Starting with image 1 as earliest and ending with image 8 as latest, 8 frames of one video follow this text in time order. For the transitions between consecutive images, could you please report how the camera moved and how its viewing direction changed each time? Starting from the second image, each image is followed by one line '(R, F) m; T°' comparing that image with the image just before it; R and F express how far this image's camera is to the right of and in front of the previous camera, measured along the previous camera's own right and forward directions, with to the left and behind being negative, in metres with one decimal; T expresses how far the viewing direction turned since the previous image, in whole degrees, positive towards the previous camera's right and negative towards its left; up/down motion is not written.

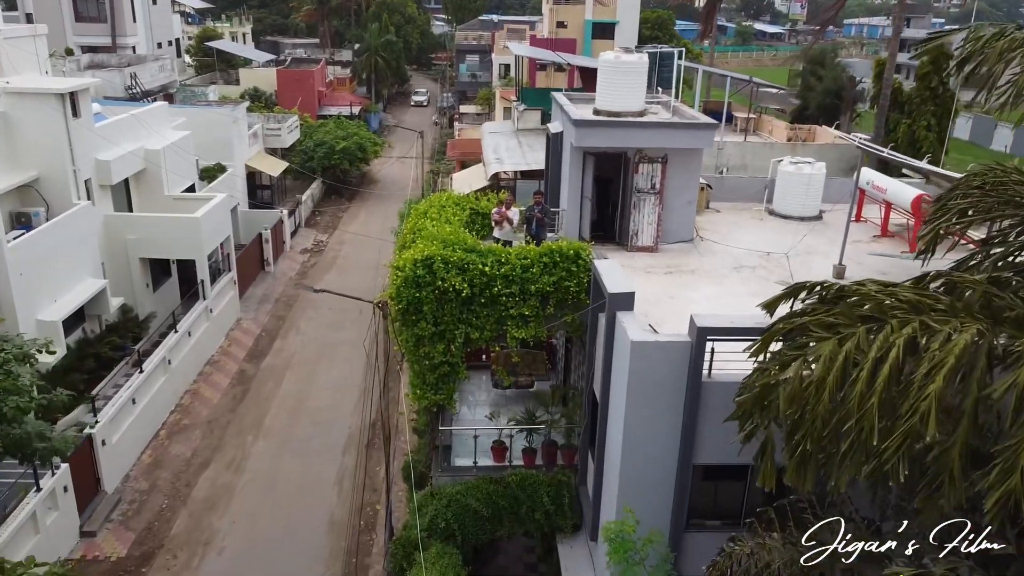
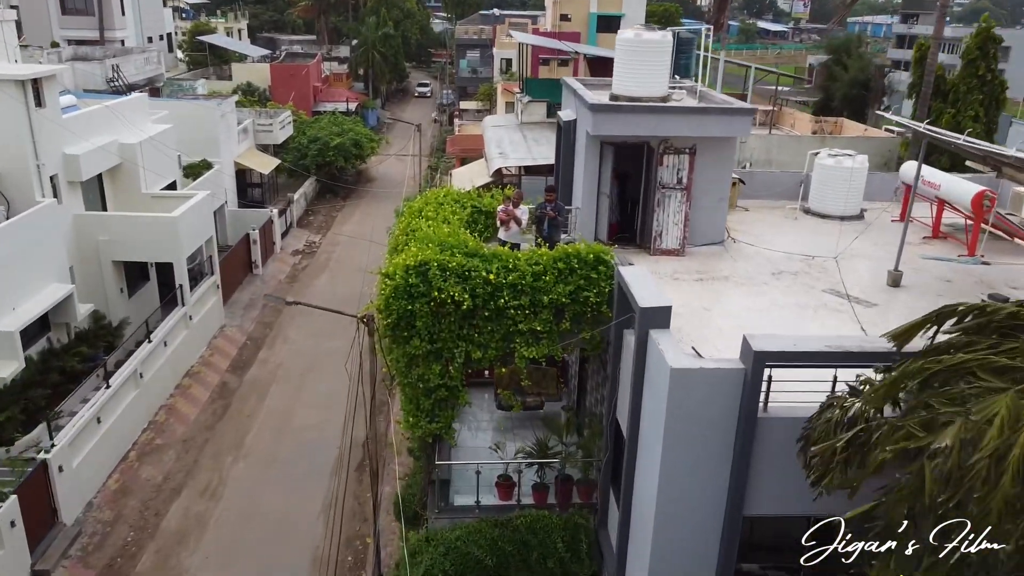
(-0.1, +1.9) m; 0°
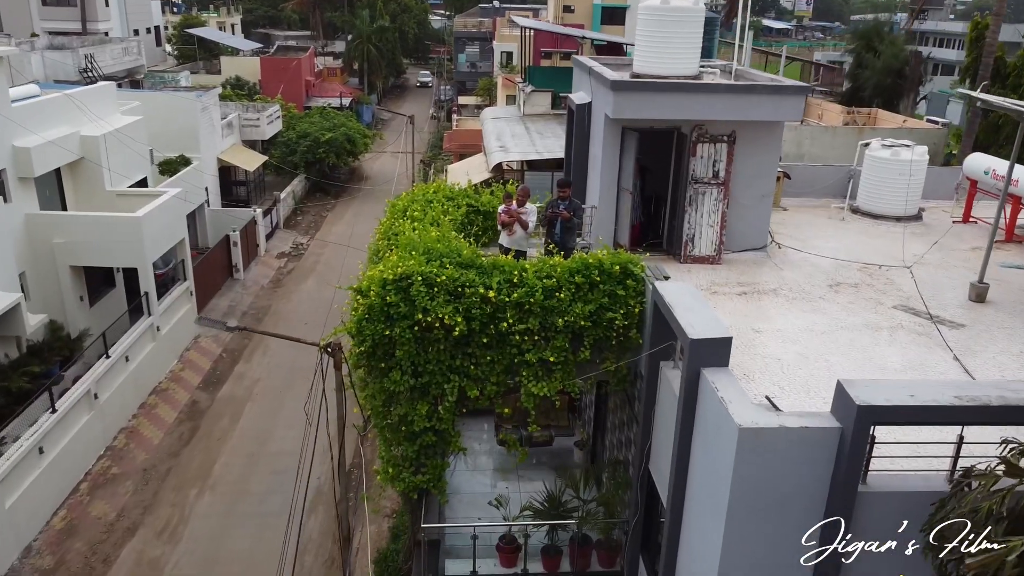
(-0.1, +2.2) m; 0°
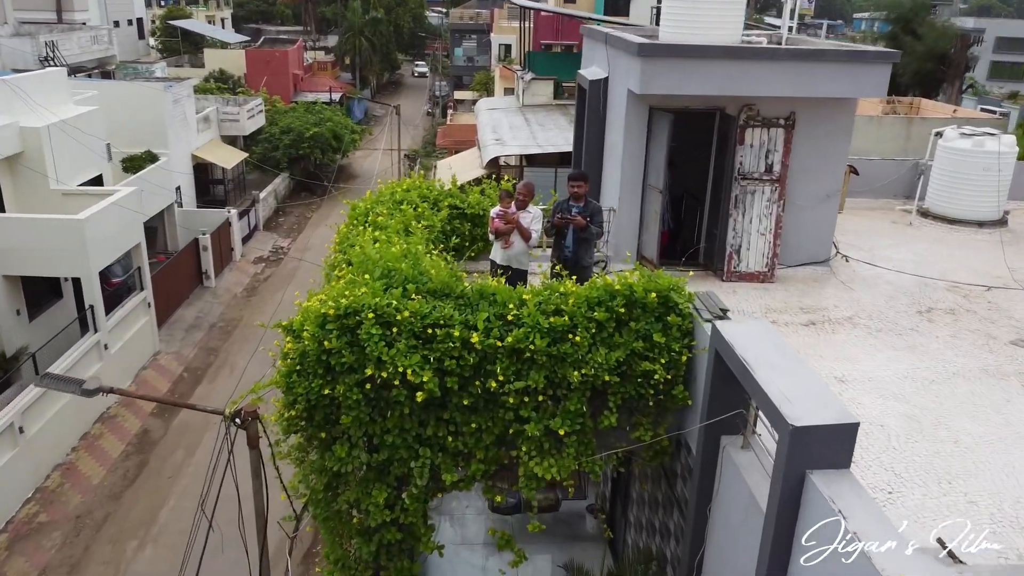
(0.0, +2.5) m; 0°
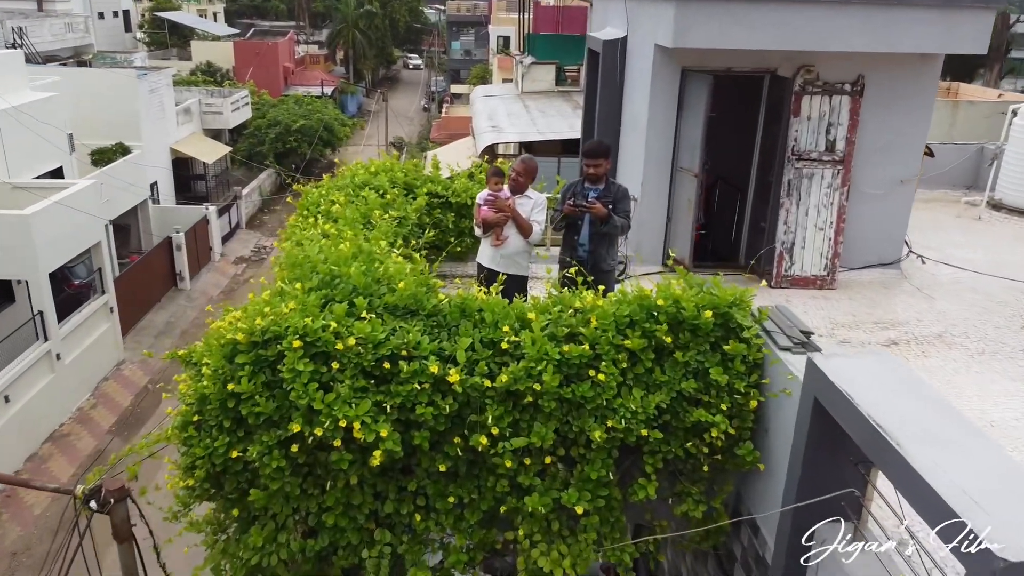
(0.0, +1.8) m; 0°
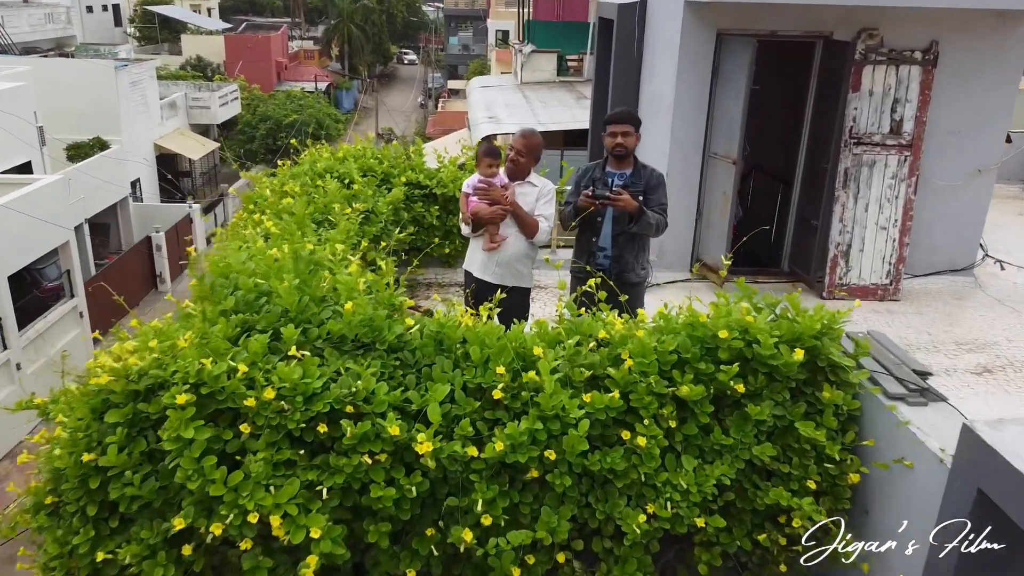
(0.0, +1.2) m; 0°
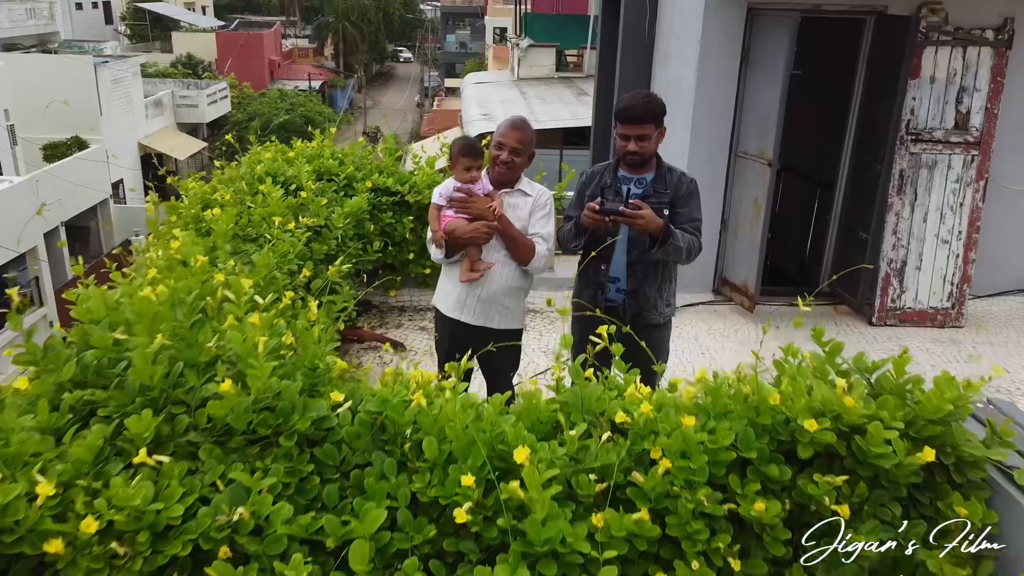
(+0.1, +1.0) m; 0°
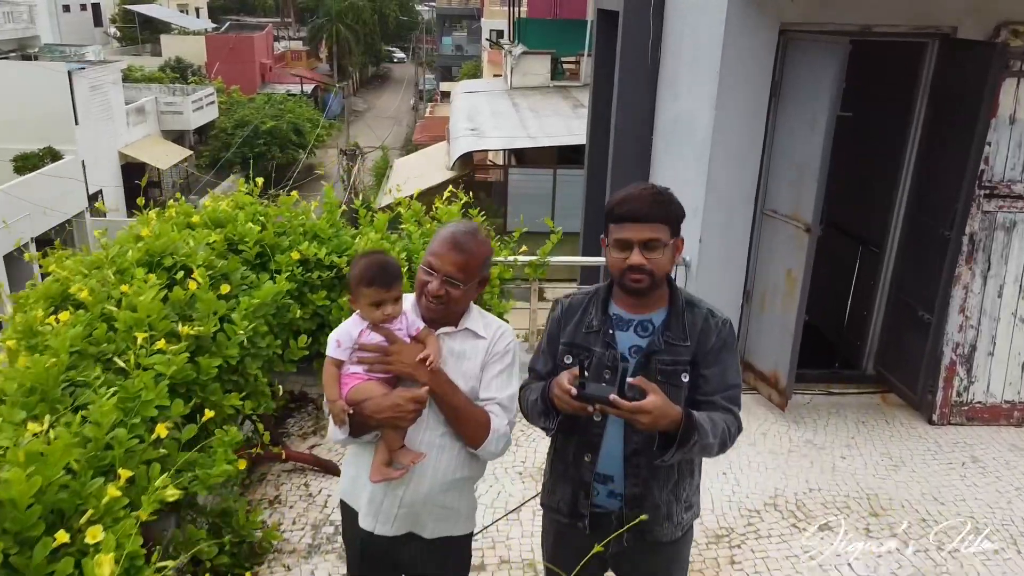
(+0.1, +1.0) m; 0°
